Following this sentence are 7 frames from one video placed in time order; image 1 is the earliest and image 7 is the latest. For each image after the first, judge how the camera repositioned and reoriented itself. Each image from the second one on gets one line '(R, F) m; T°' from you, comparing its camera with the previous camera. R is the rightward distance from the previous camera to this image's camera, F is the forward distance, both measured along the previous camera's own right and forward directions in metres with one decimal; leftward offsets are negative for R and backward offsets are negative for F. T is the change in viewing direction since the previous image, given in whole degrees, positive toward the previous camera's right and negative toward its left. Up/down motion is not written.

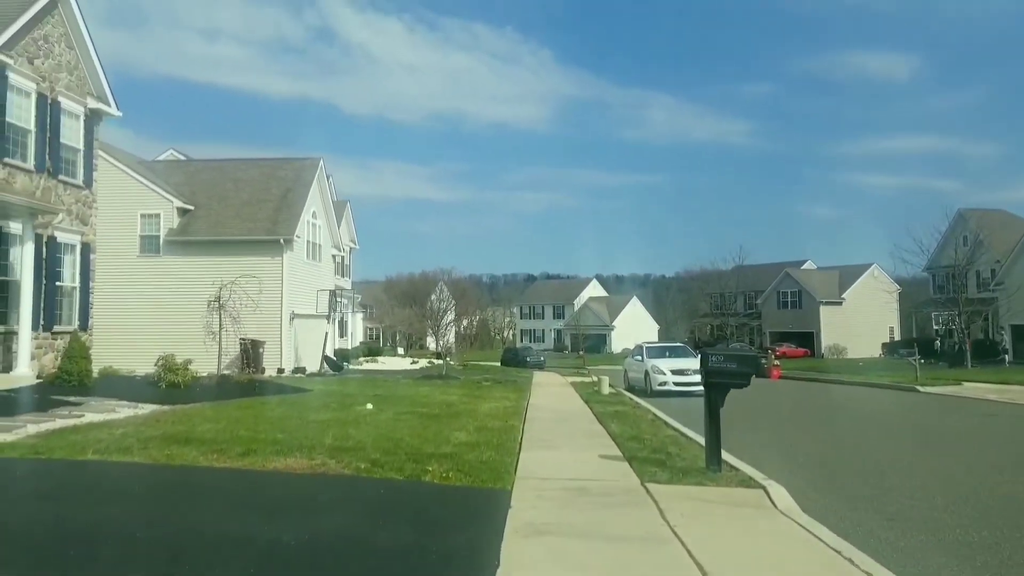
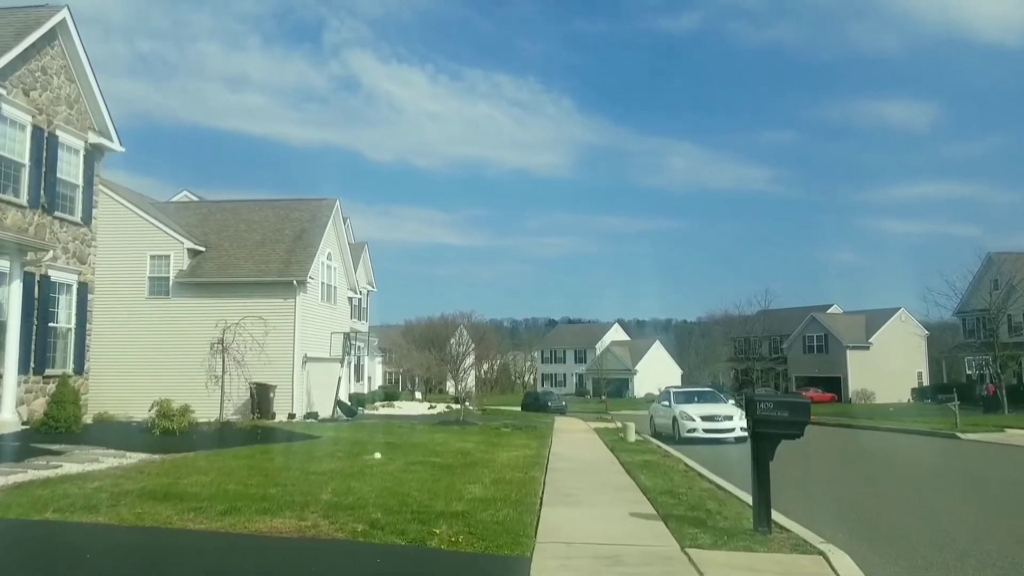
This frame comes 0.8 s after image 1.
(0.0, +1.2) m; -1°
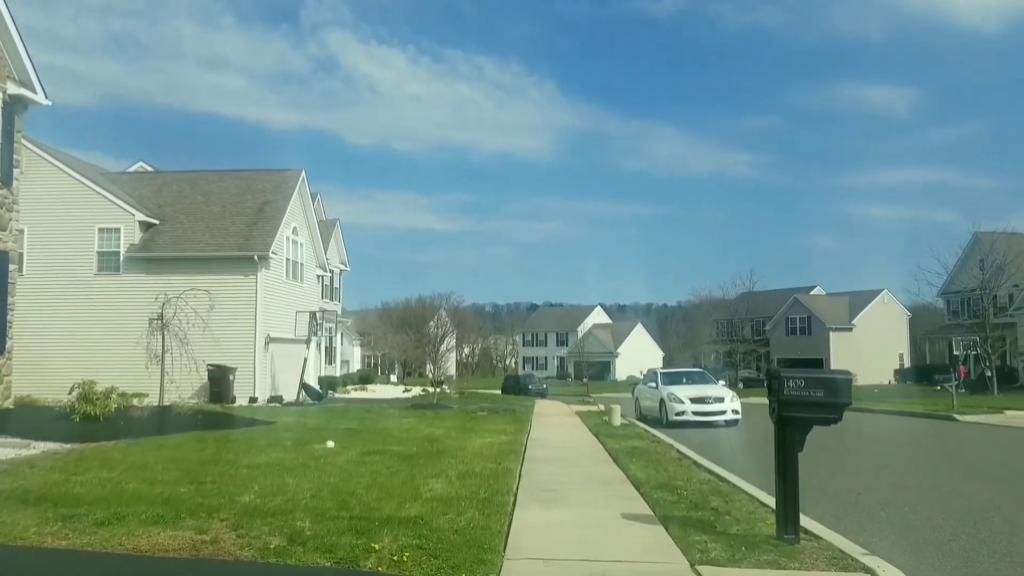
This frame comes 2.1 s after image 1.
(+0.1, +1.9) m; +1°
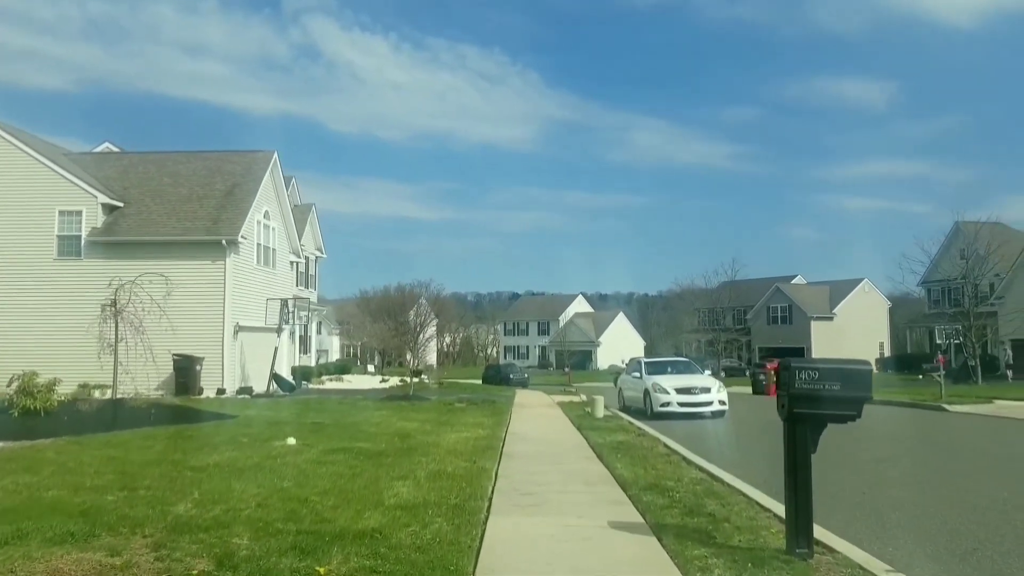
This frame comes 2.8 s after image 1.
(+0.1, +1.0) m; +1°
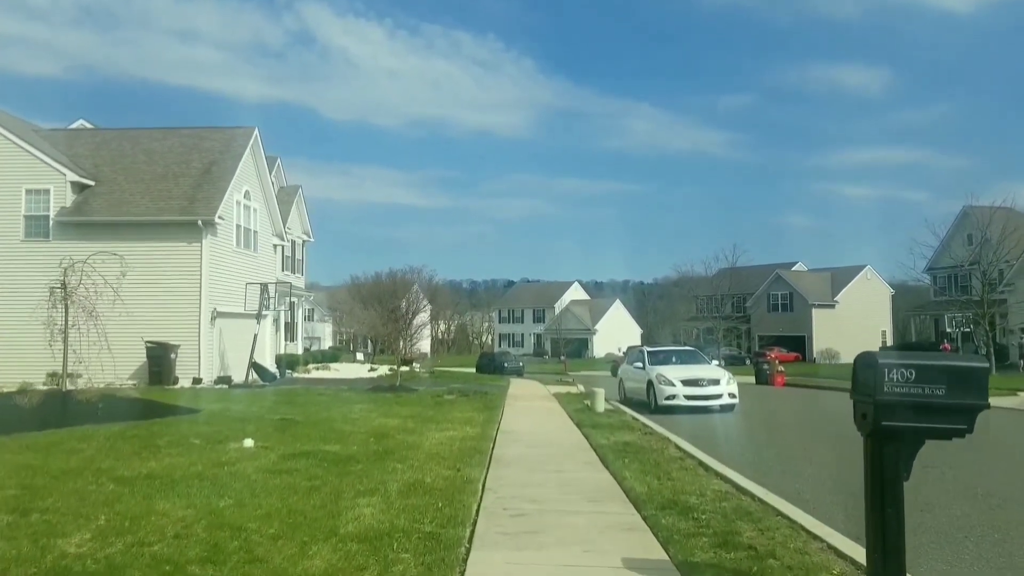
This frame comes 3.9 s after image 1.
(0.0, +1.6) m; 0°
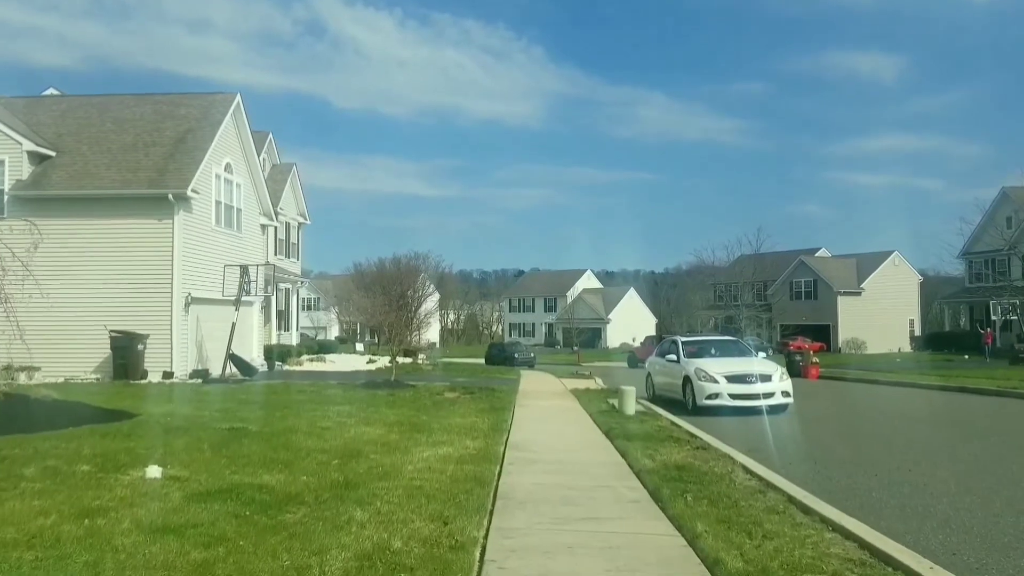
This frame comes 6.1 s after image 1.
(0.0, +3.1) m; -1°
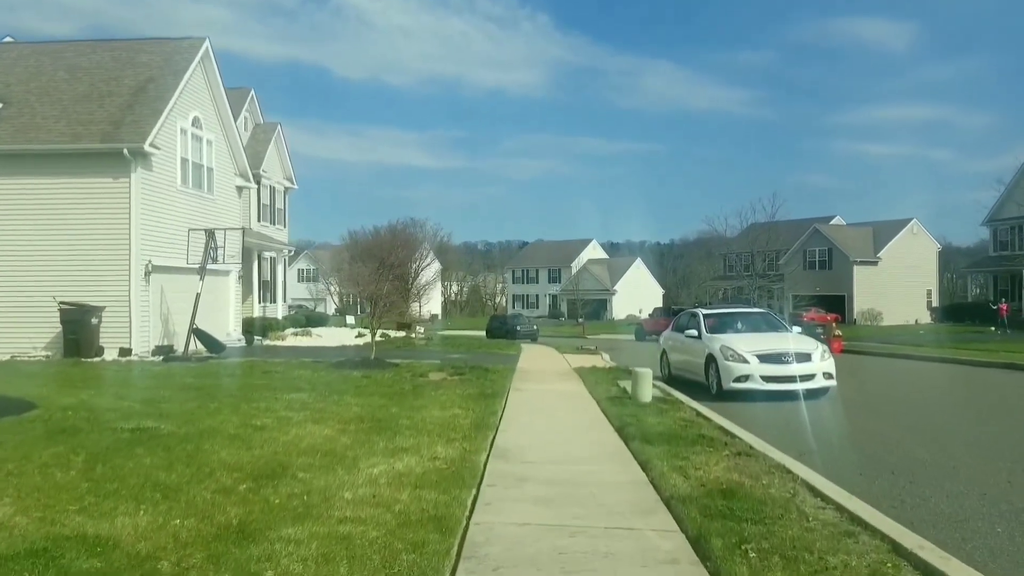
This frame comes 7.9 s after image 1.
(+0.2, +2.5) m; 0°
